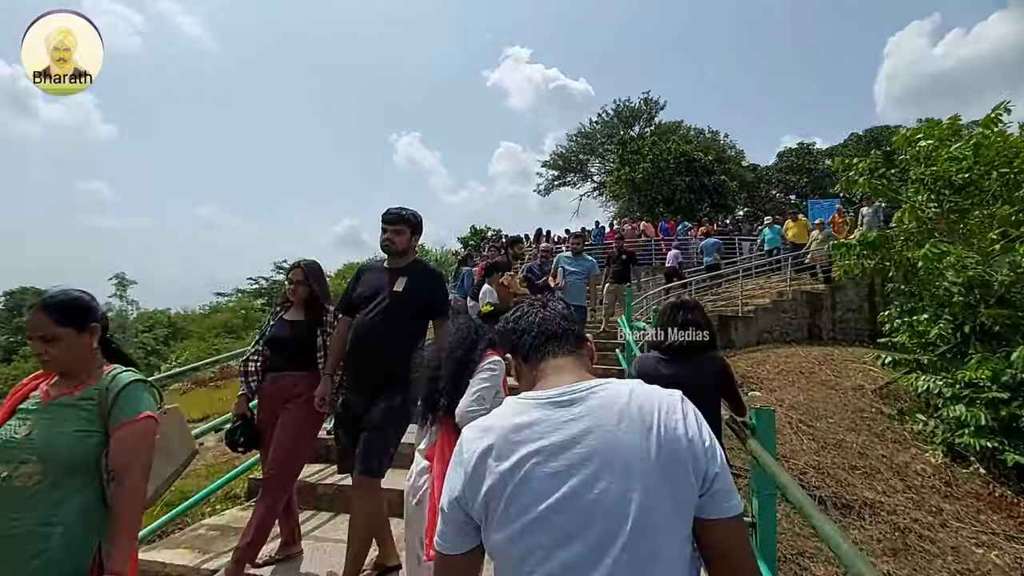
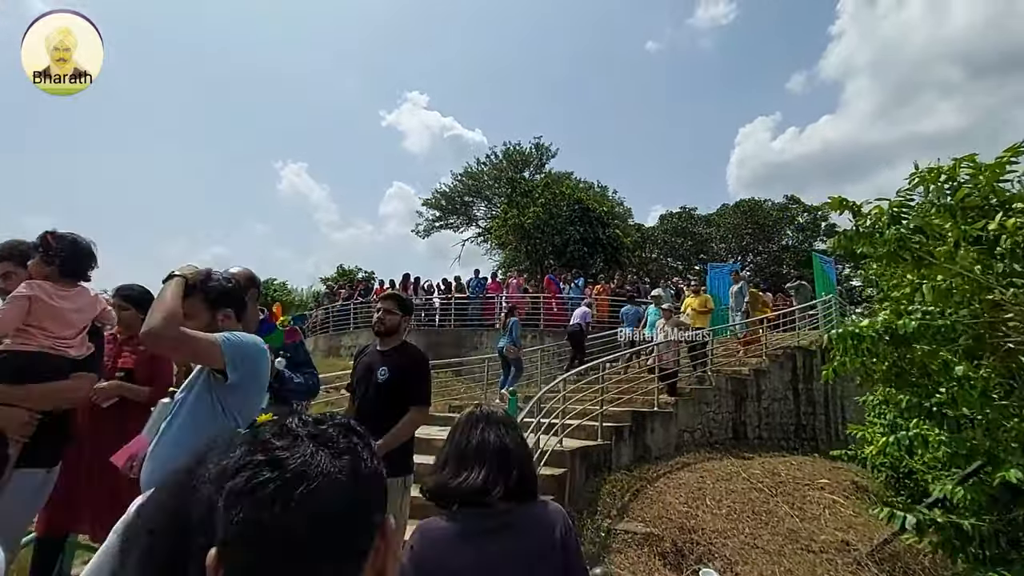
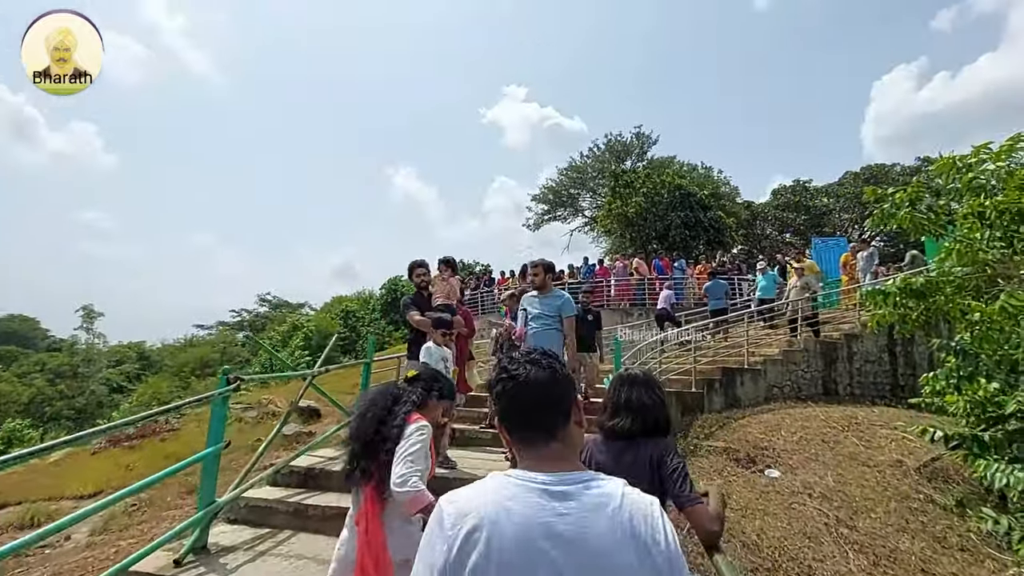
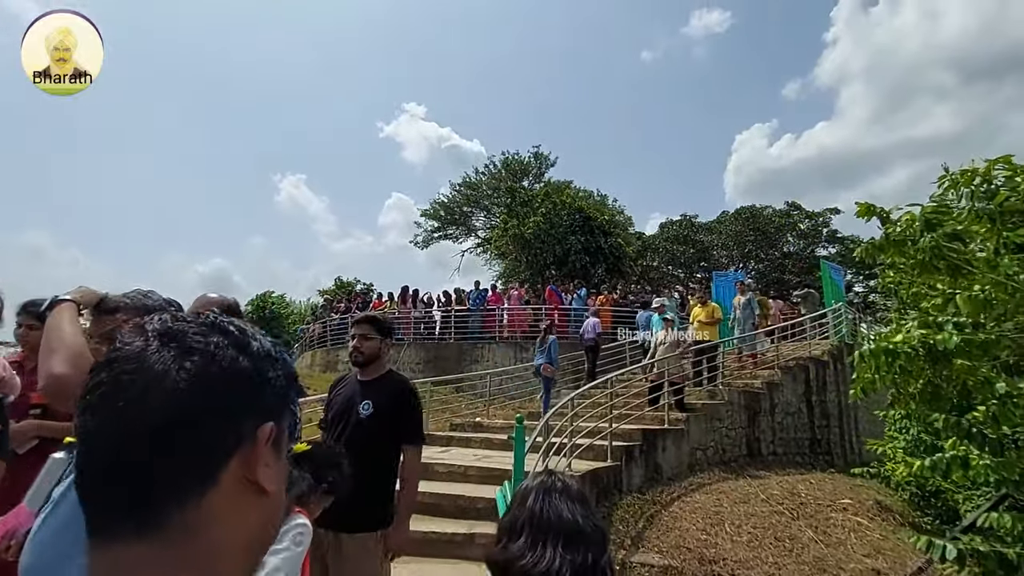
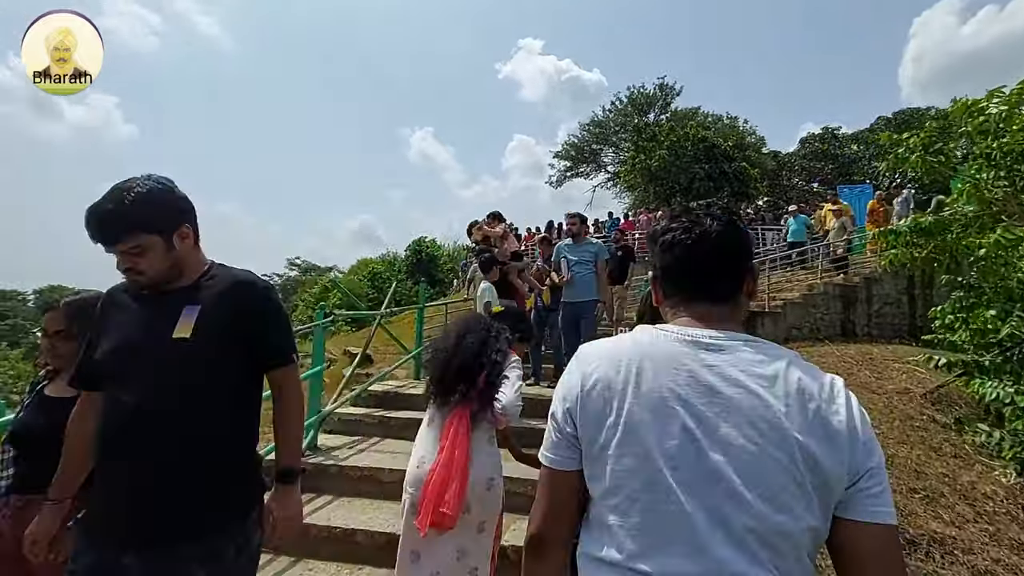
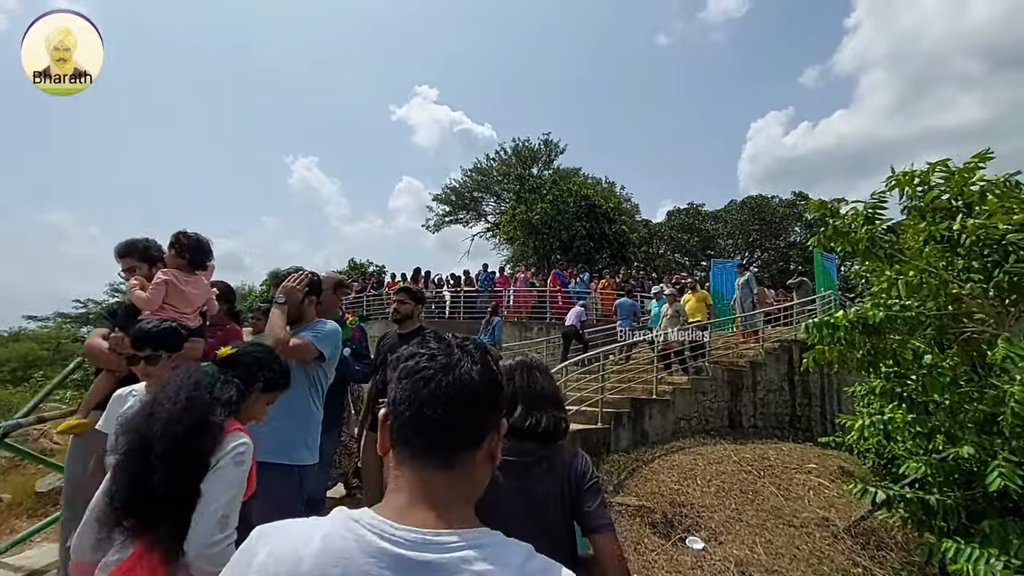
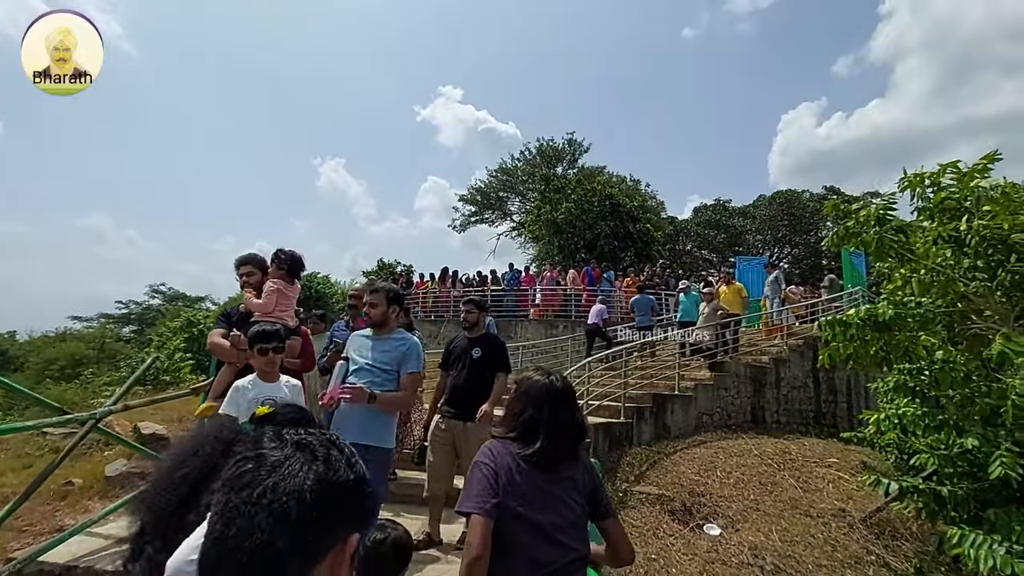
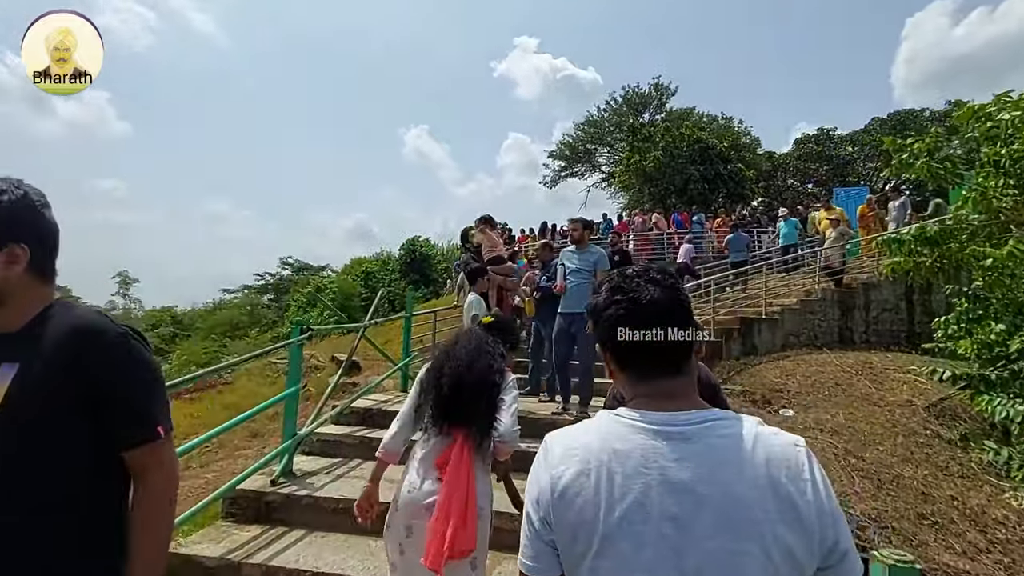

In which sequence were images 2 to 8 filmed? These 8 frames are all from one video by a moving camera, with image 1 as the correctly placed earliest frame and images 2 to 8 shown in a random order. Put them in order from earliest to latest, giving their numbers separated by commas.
5, 8, 3, 7, 6, 2, 4
